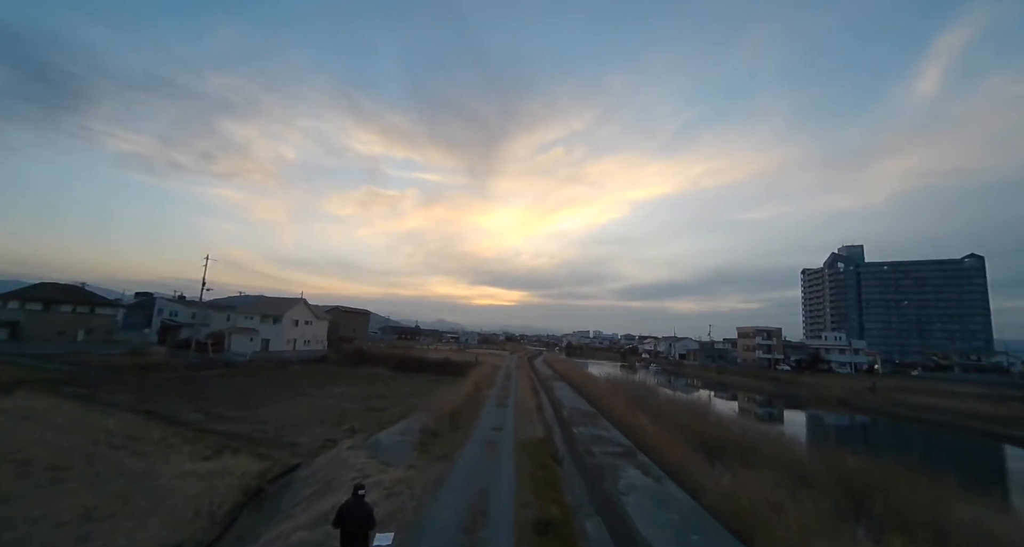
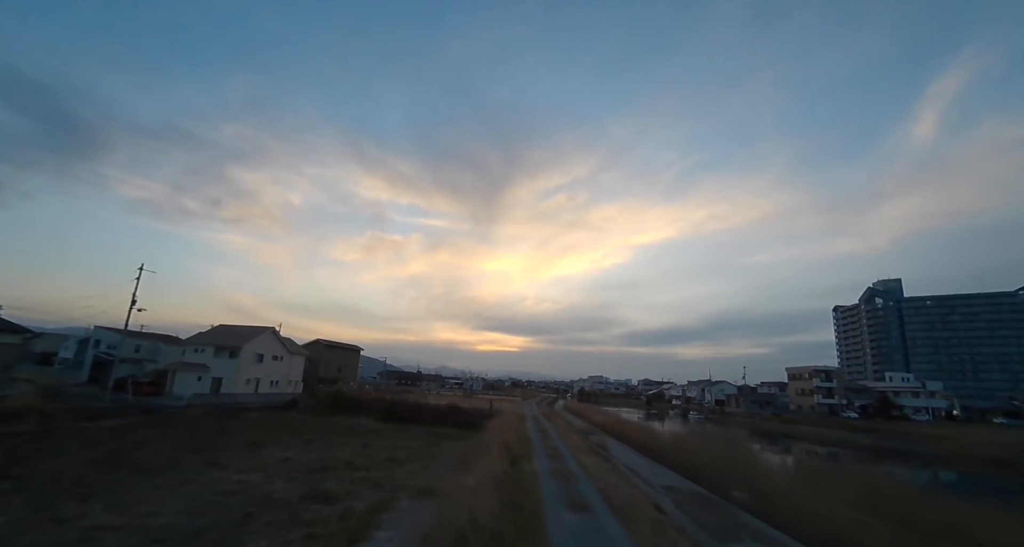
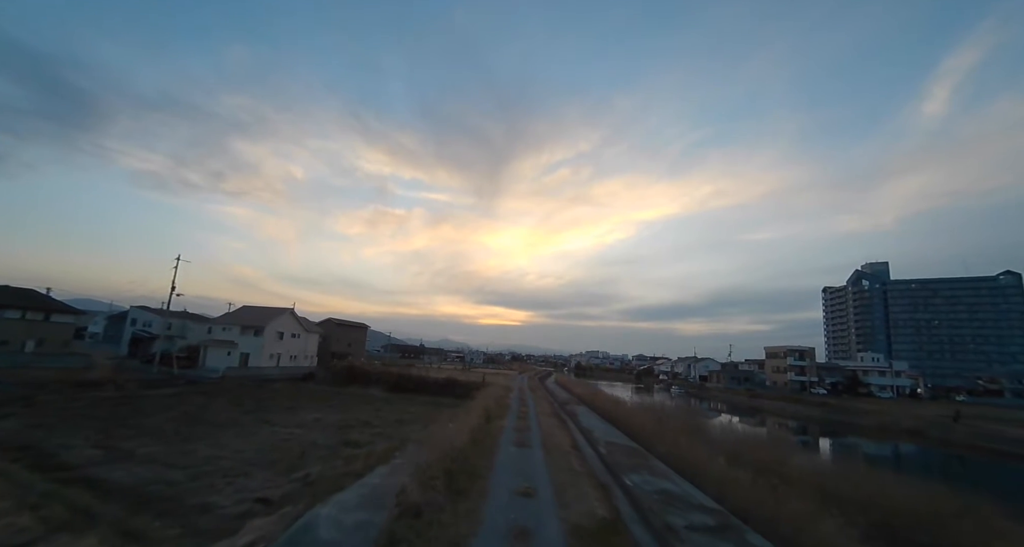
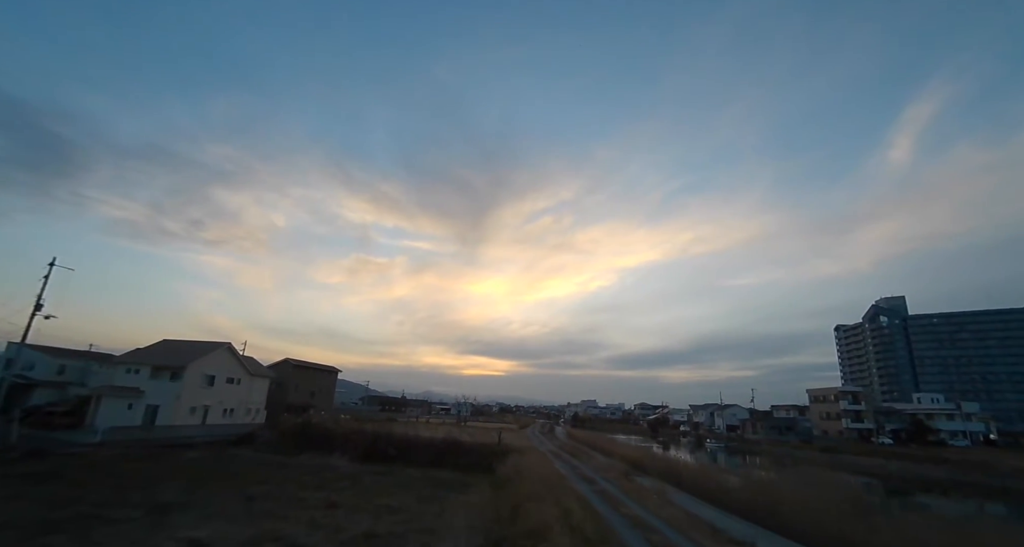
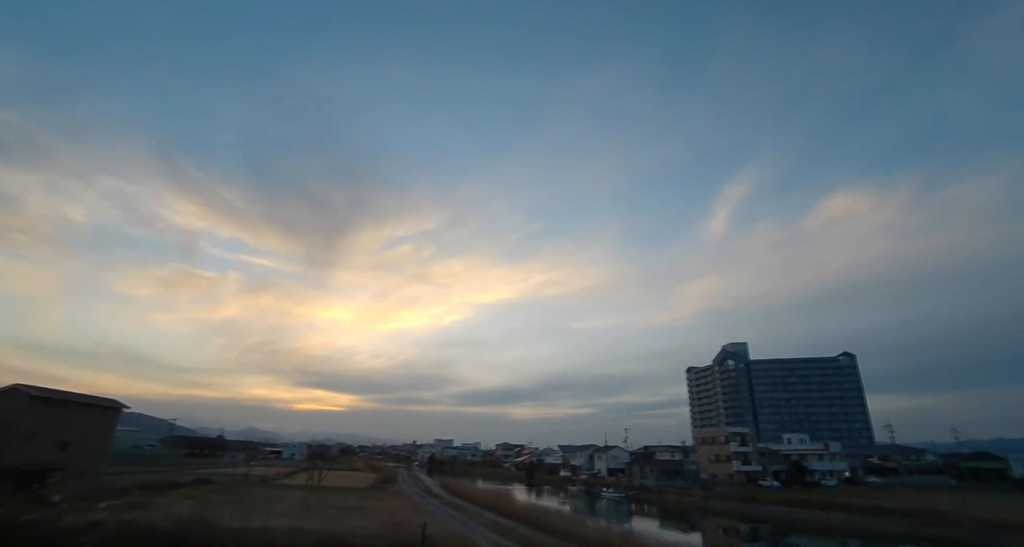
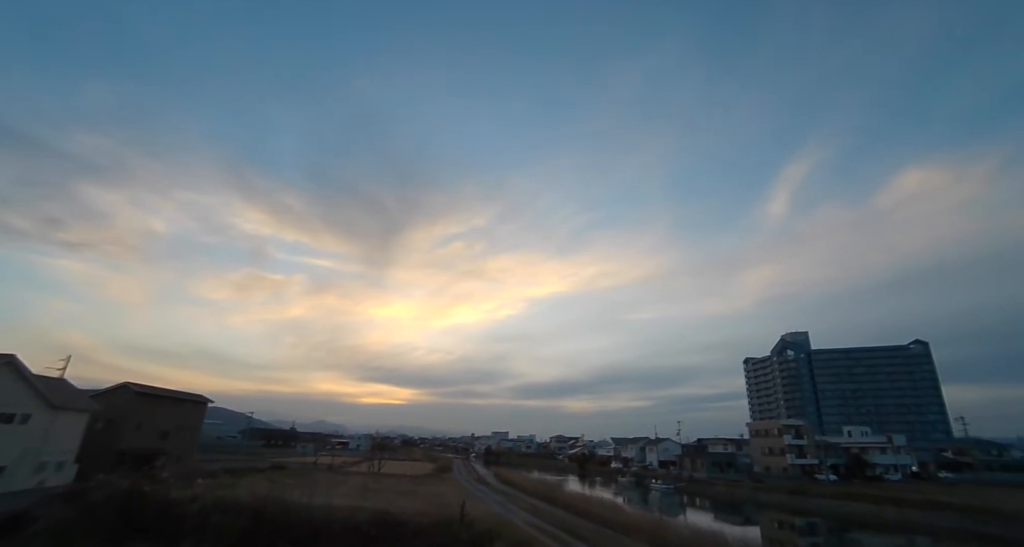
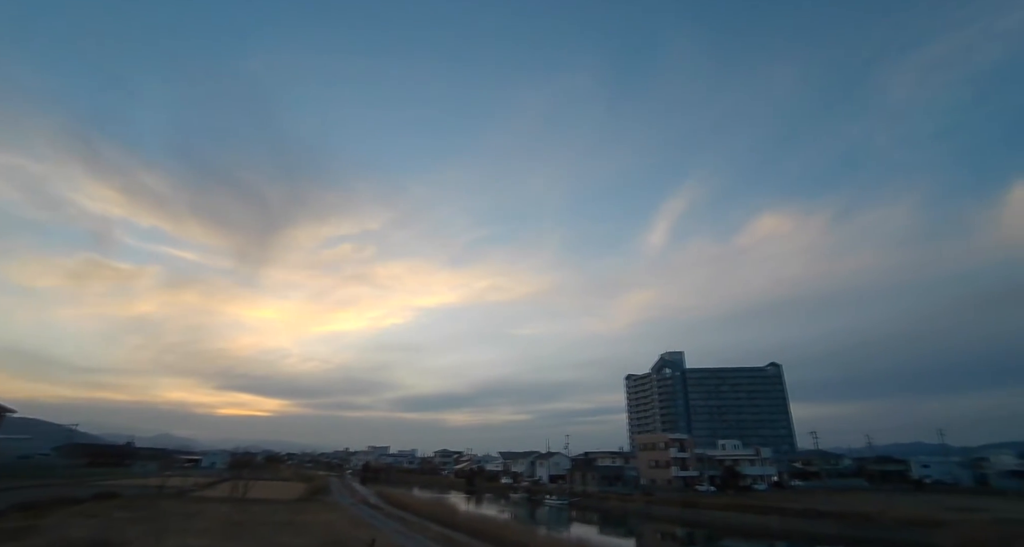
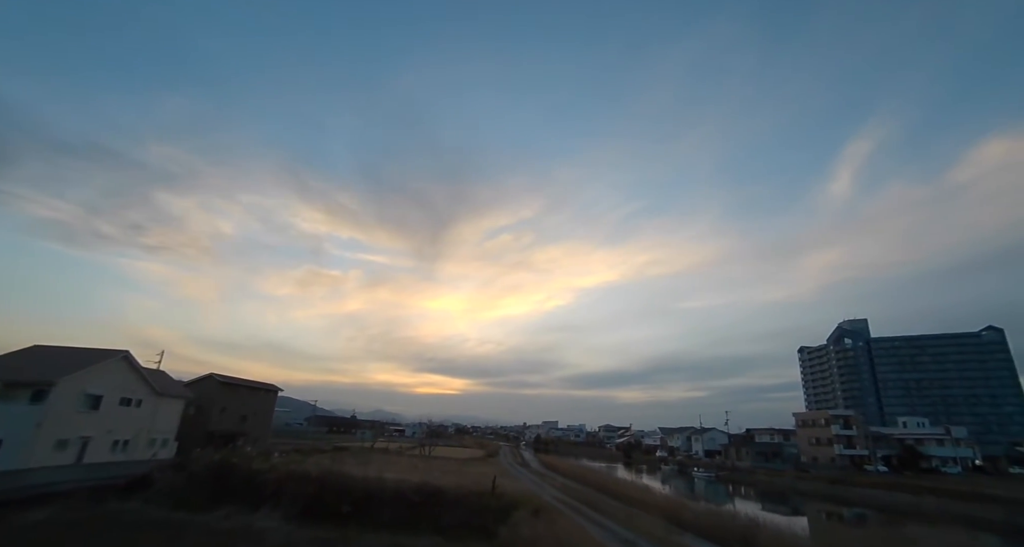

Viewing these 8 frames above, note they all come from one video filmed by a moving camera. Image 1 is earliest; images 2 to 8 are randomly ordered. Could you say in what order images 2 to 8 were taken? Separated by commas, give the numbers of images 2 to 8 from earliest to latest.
3, 2, 4, 8, 6, 5, 7
